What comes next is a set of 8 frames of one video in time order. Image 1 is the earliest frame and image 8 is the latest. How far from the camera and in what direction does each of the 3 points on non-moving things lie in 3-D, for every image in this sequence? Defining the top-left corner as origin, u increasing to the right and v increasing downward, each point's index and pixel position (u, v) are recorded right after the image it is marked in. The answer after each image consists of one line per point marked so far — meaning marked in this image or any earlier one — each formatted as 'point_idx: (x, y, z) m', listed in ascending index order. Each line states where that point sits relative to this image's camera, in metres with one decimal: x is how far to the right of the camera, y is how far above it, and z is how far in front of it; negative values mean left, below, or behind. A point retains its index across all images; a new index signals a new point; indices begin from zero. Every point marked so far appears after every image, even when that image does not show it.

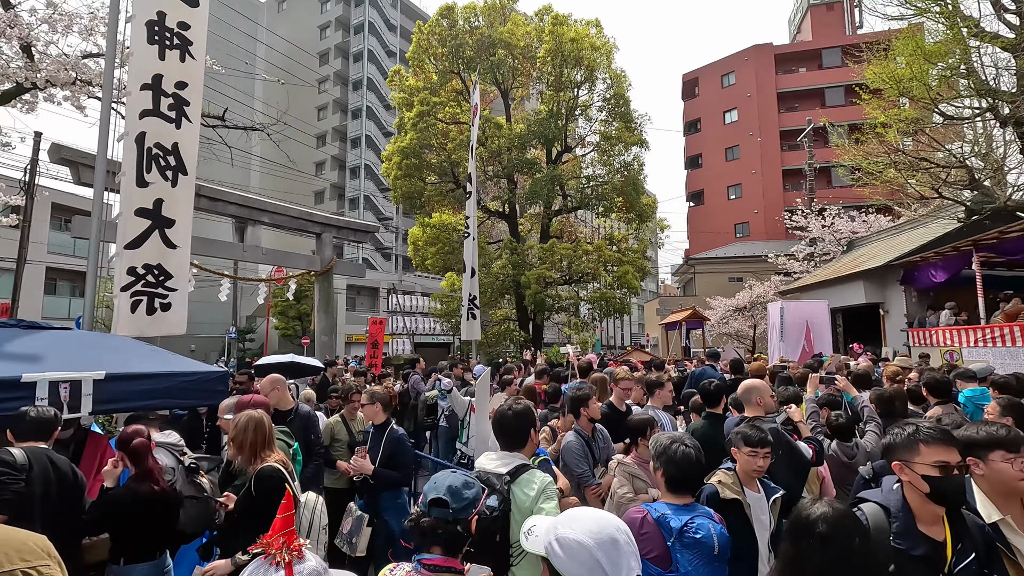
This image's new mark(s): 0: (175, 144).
0: (-4.6, +2.0, +7.4) m
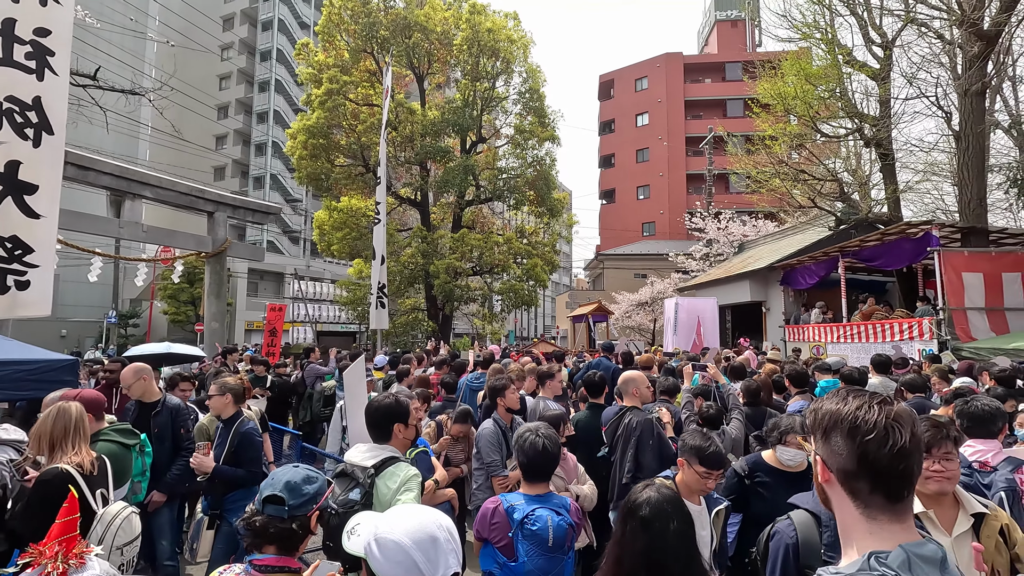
0: (-5.8, +2.3, +6.5) m
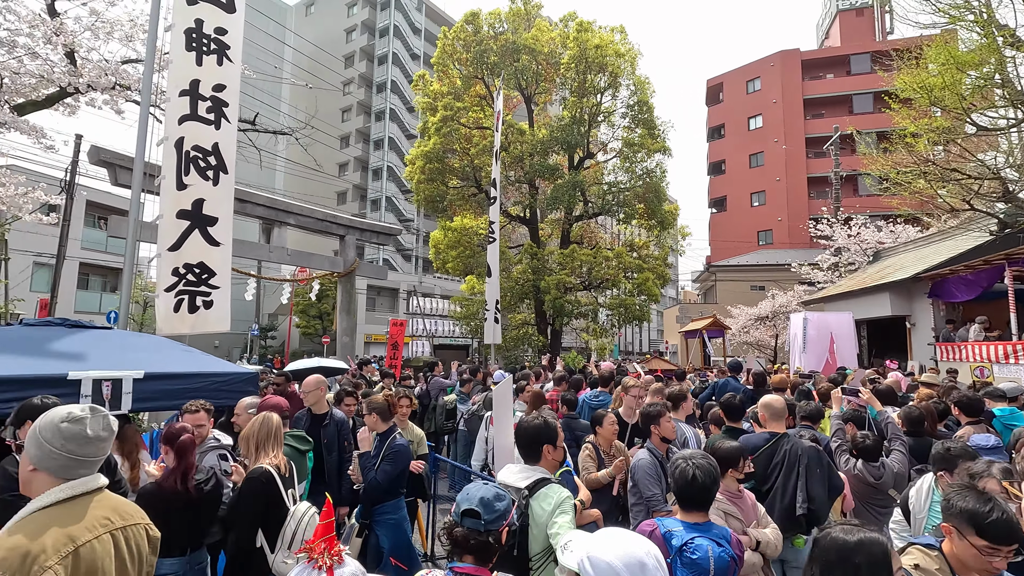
0: (-4.3, +2.0, +7.6) m
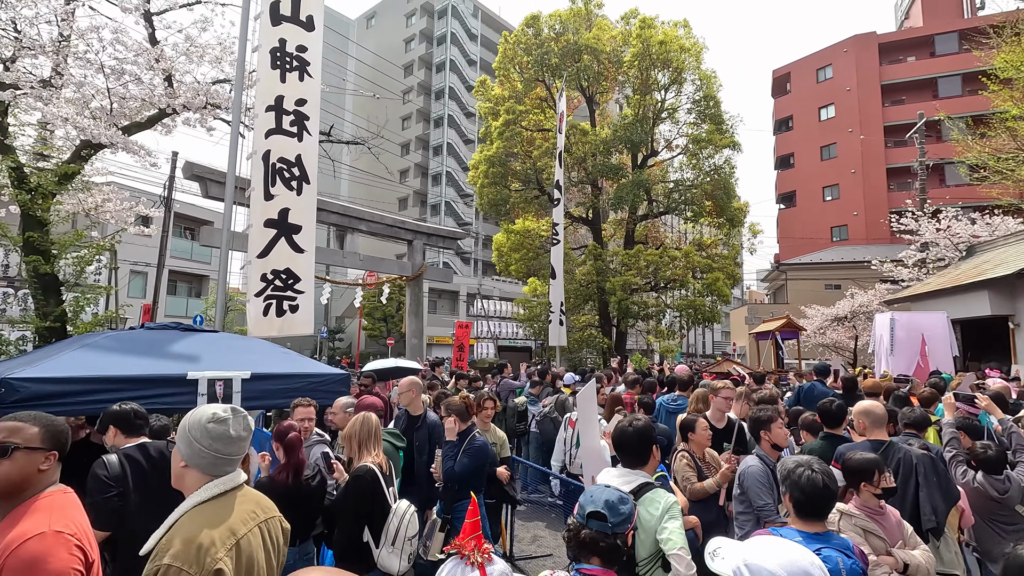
0: (-3.2, +2.0, +8.0) m
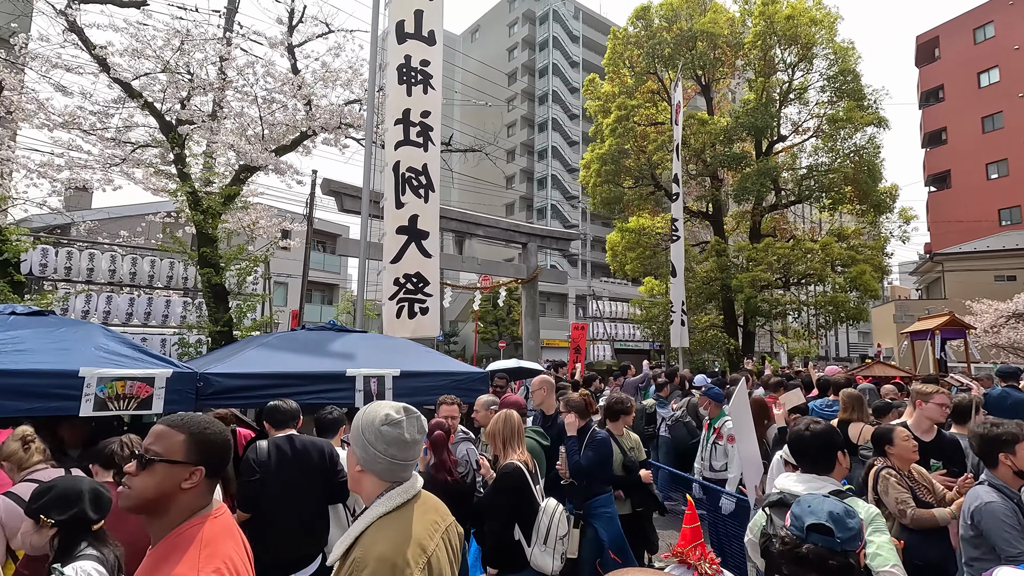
0: (-1.4, +1.9, +8.4) m
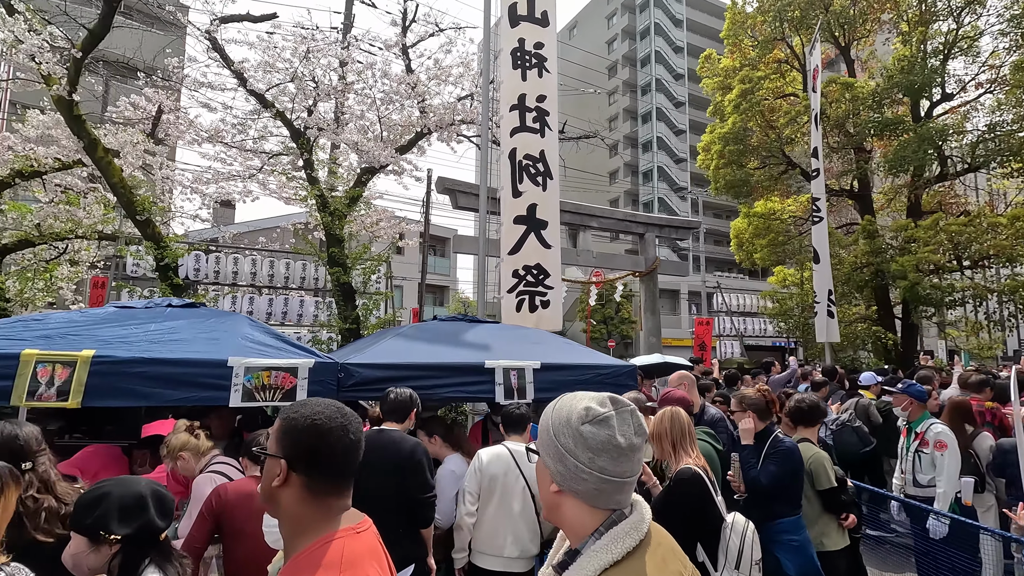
0: (+0.4, +2.0, +8.0) m
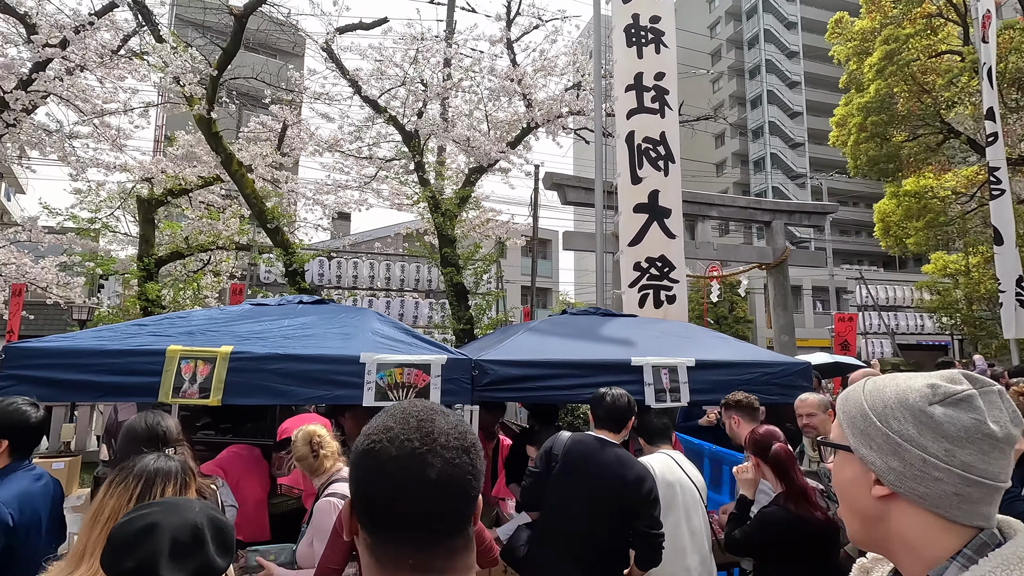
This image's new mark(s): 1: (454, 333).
0: (+2.1, +2.1, +7.4) m
1: (-1.0, -0.8, +9.5) m
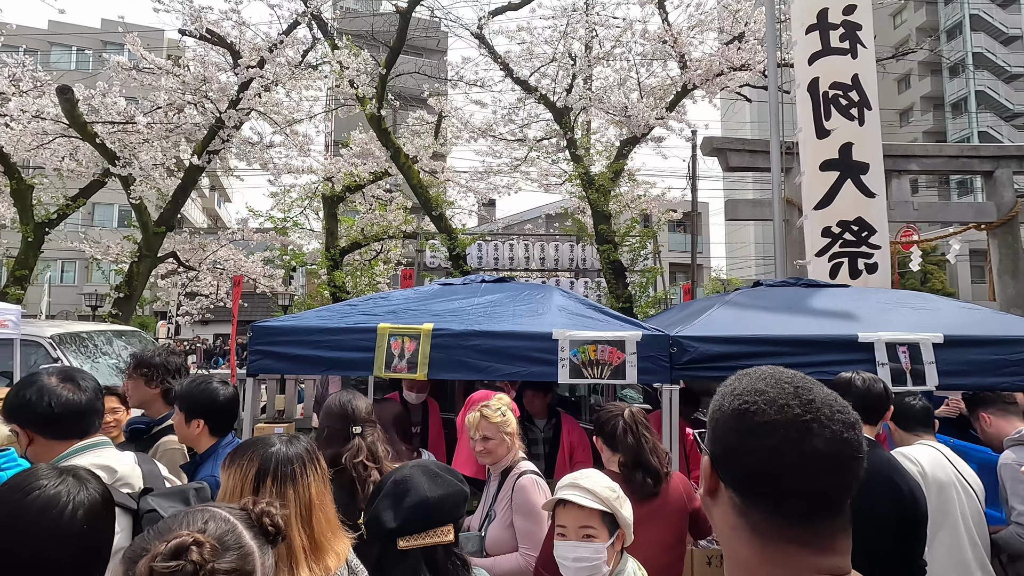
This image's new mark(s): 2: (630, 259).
0: (+4.1, +2.5, +6.3) m
1: (+1.7, -0.4, +9.3) m
2: (+2.1, +0.5, +9.6) m
